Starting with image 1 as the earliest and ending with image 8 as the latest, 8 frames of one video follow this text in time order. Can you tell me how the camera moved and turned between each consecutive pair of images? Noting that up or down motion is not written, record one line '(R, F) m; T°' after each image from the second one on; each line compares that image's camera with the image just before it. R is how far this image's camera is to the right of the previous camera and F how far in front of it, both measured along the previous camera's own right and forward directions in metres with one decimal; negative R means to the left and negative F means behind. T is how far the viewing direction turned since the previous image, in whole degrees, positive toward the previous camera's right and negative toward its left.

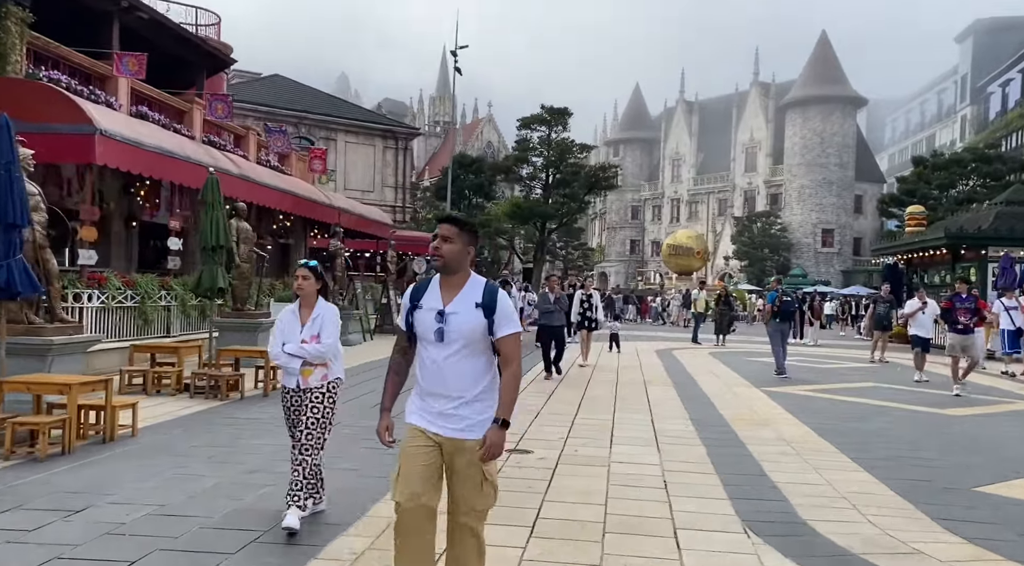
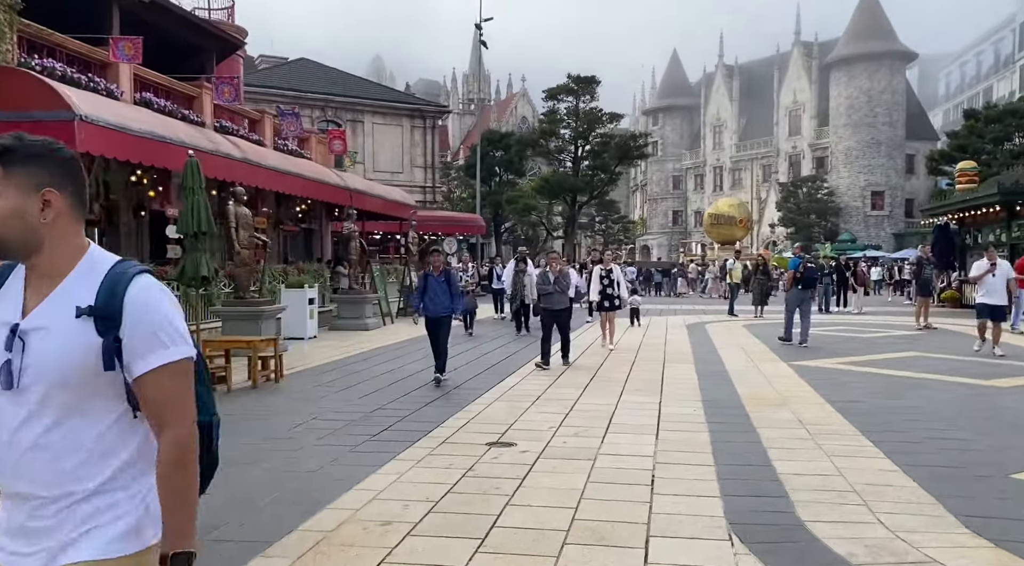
(+0.5, +0.7) m; -3°
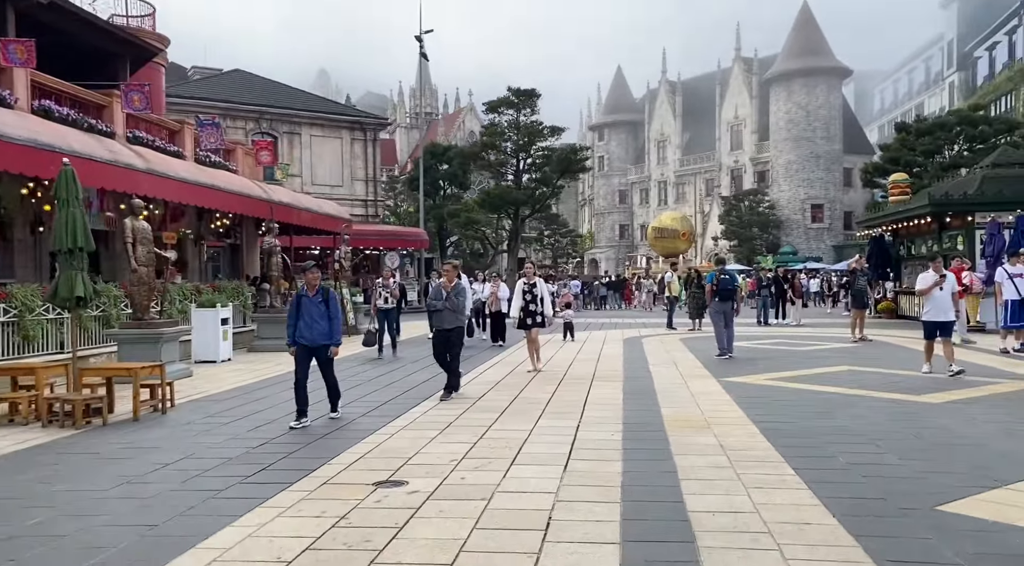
(+0.4, +0.7) m; +3°
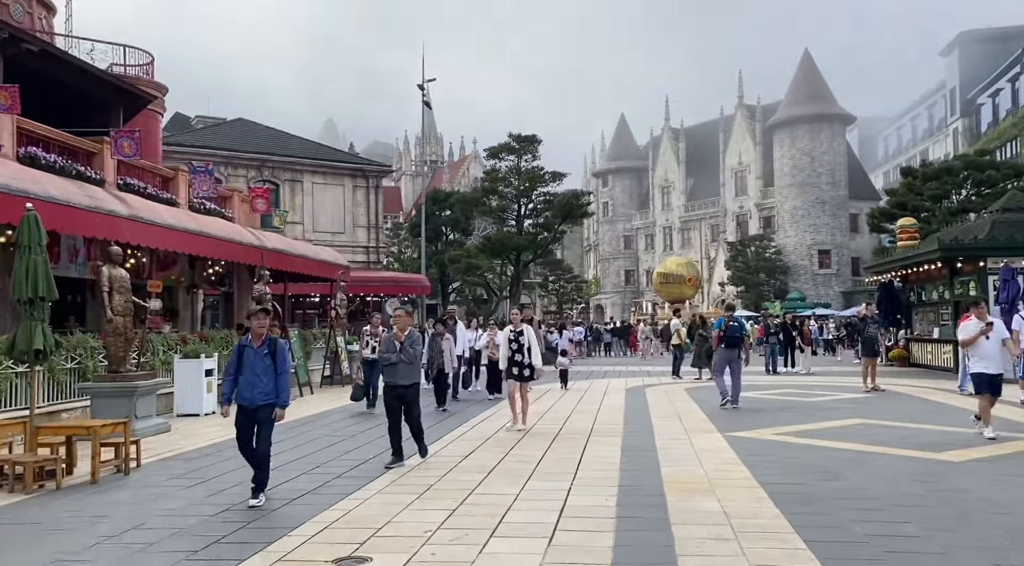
(+0.2, +0.6) m; 0°
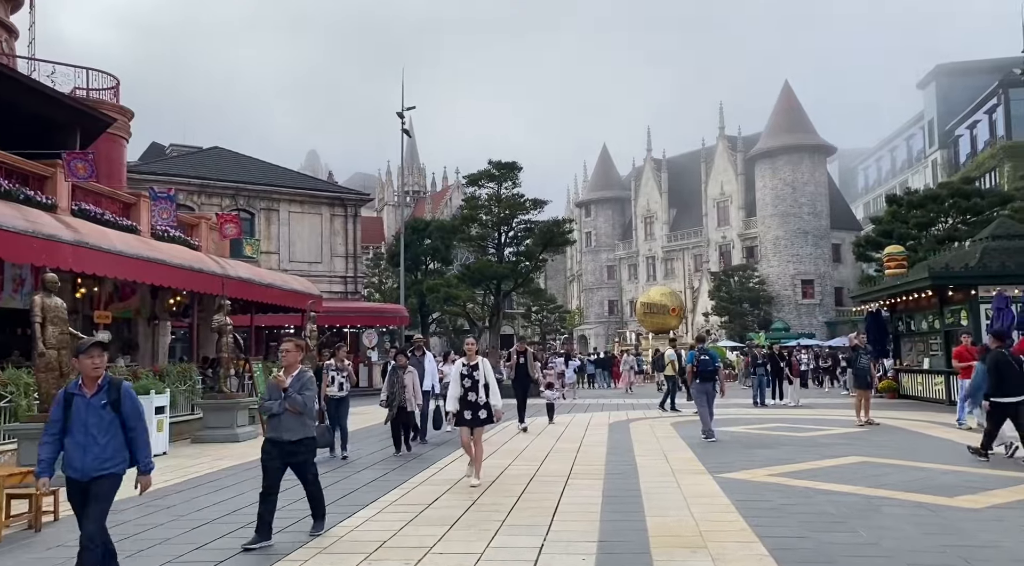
(+0.1, +0.9) m; +1°
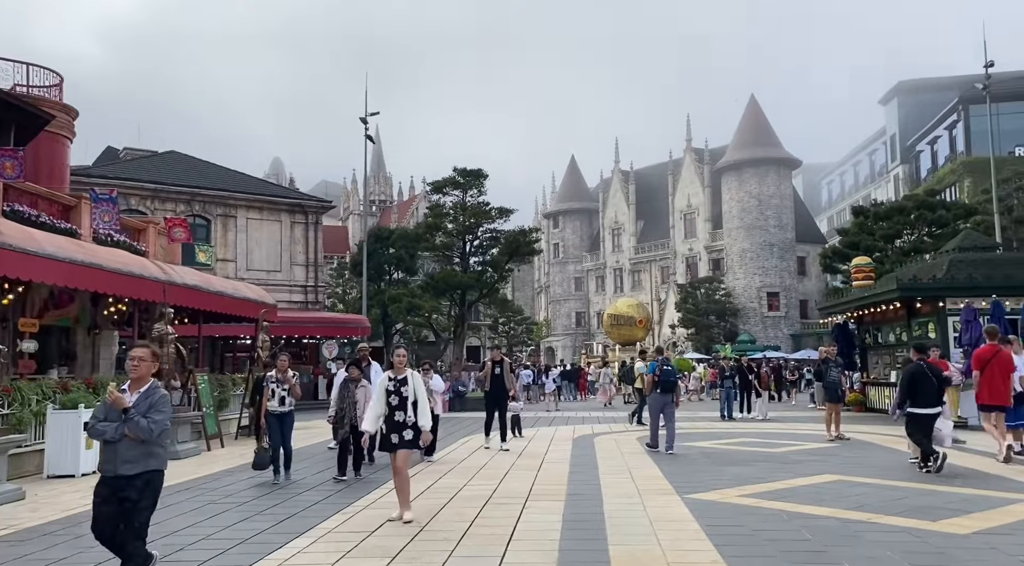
(+0.1, +0.8) m; +2°
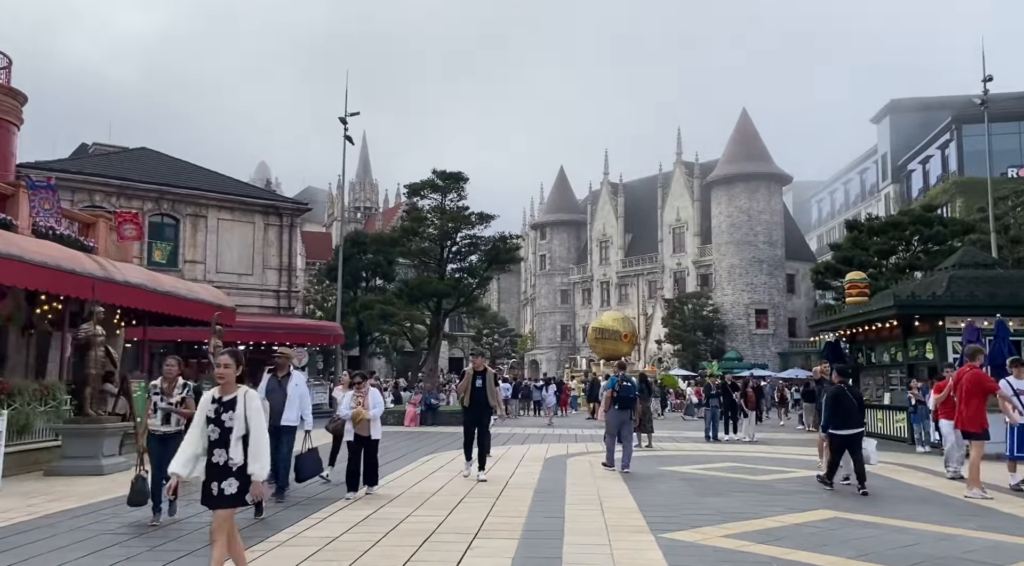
(+0.3, +1.5) m; +1°
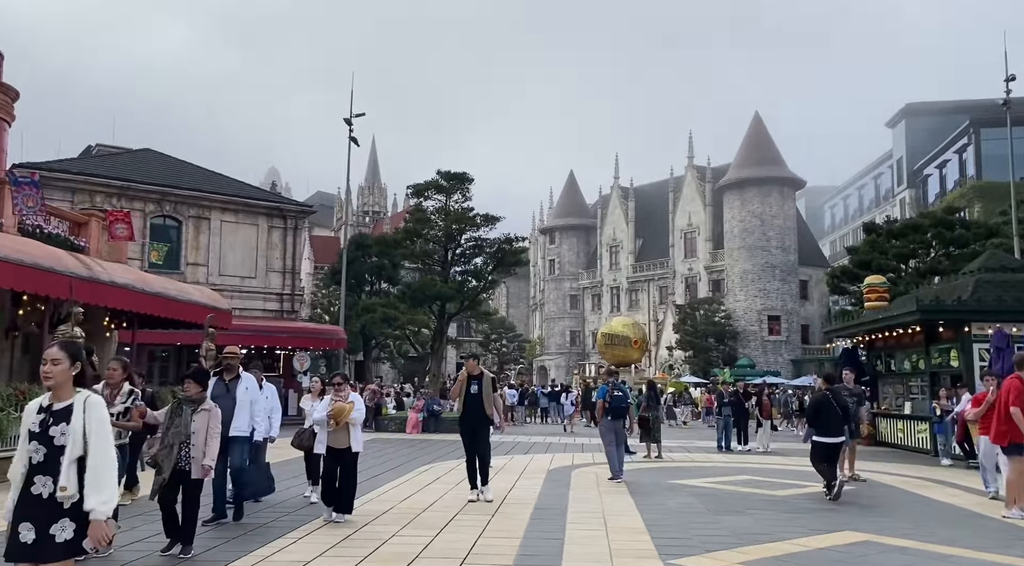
(+0.1, +0.9) m; -1°
